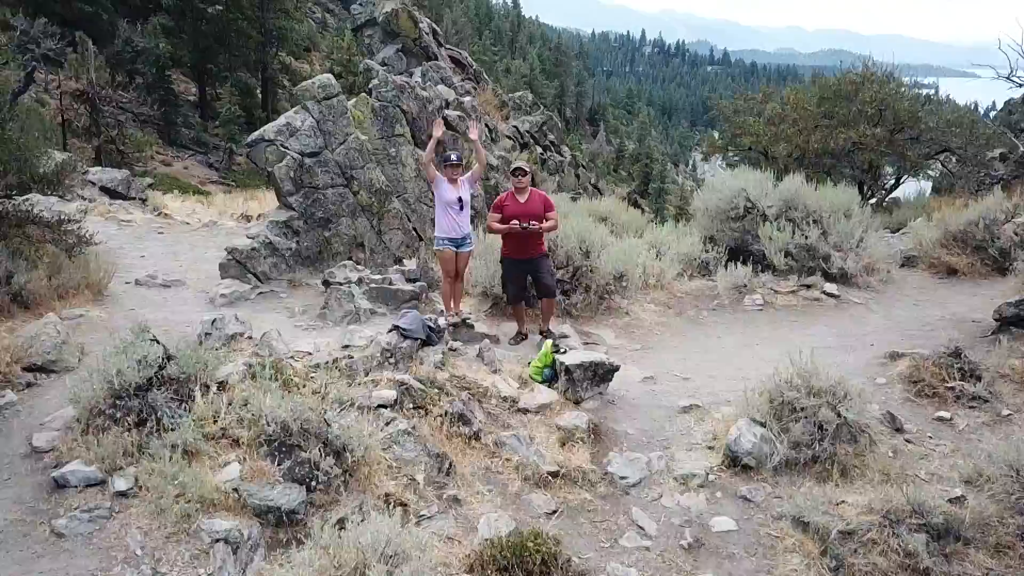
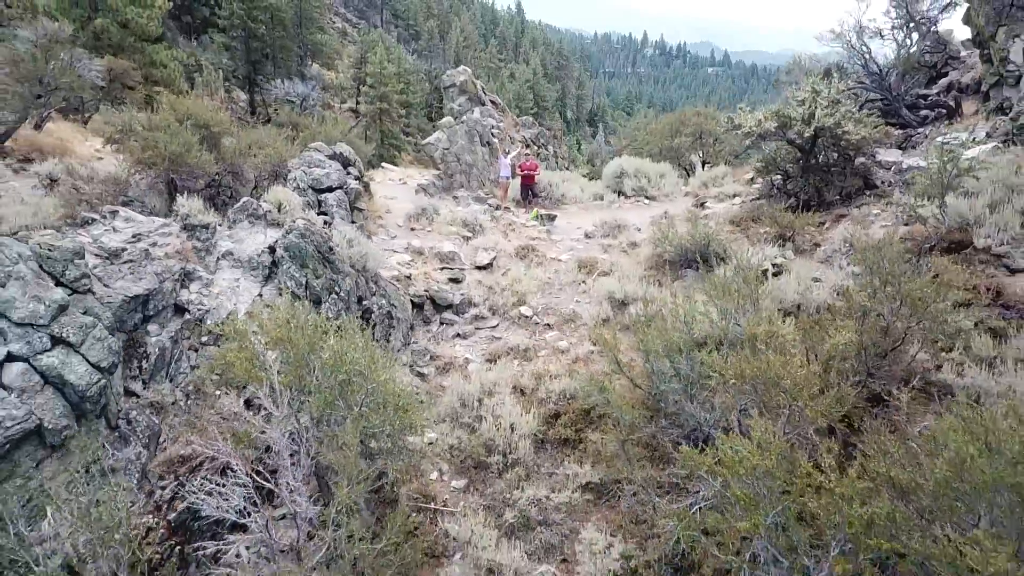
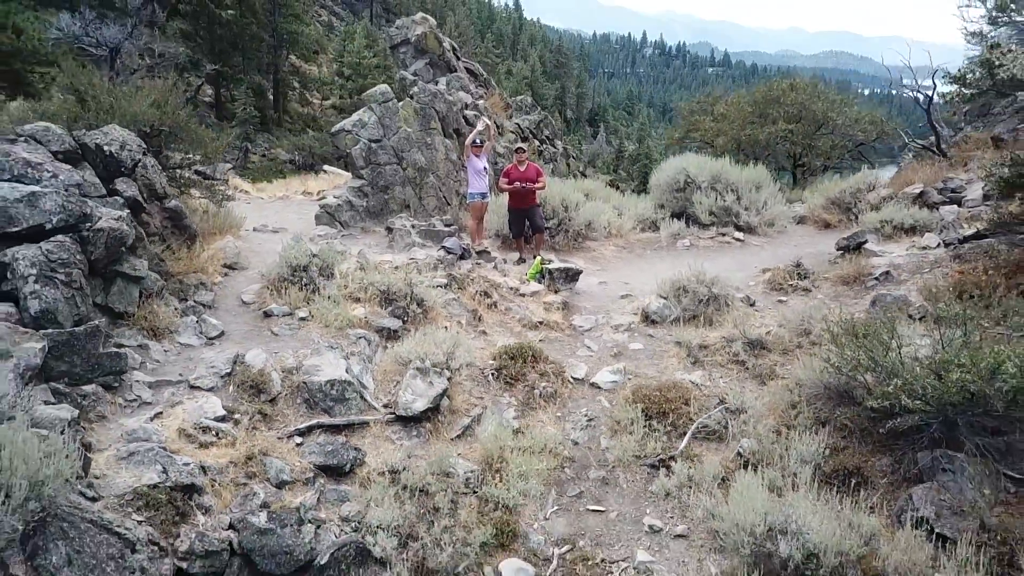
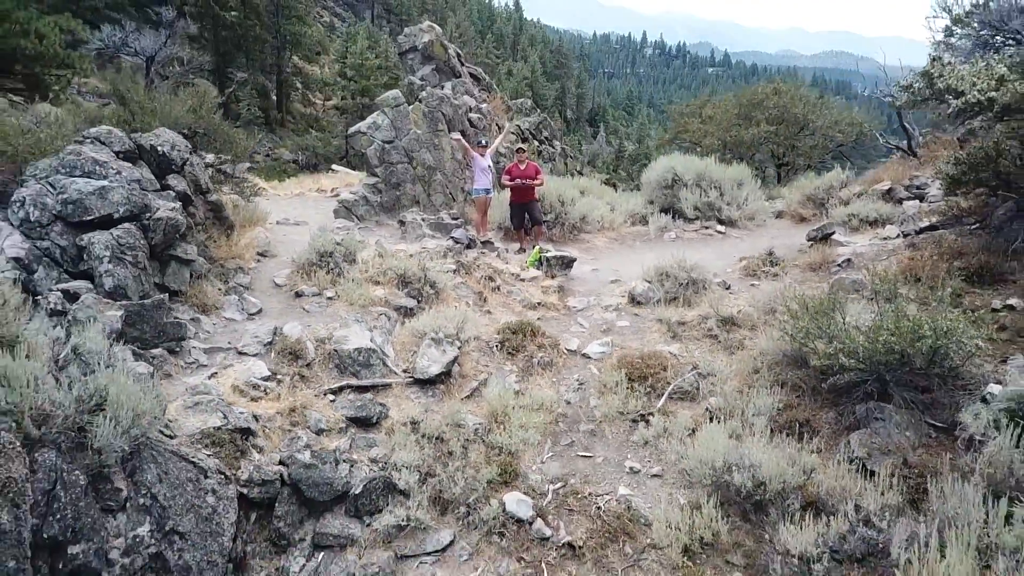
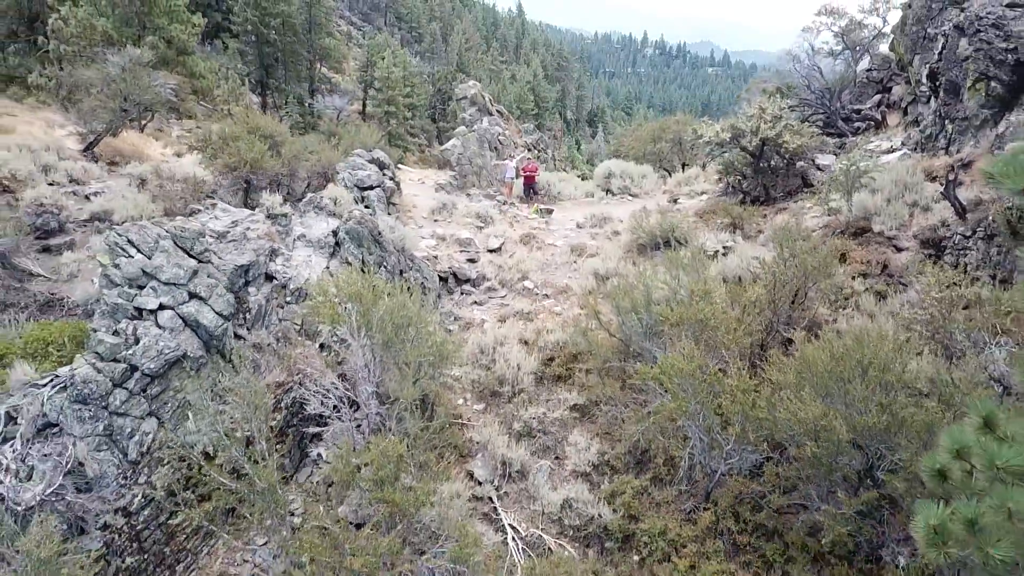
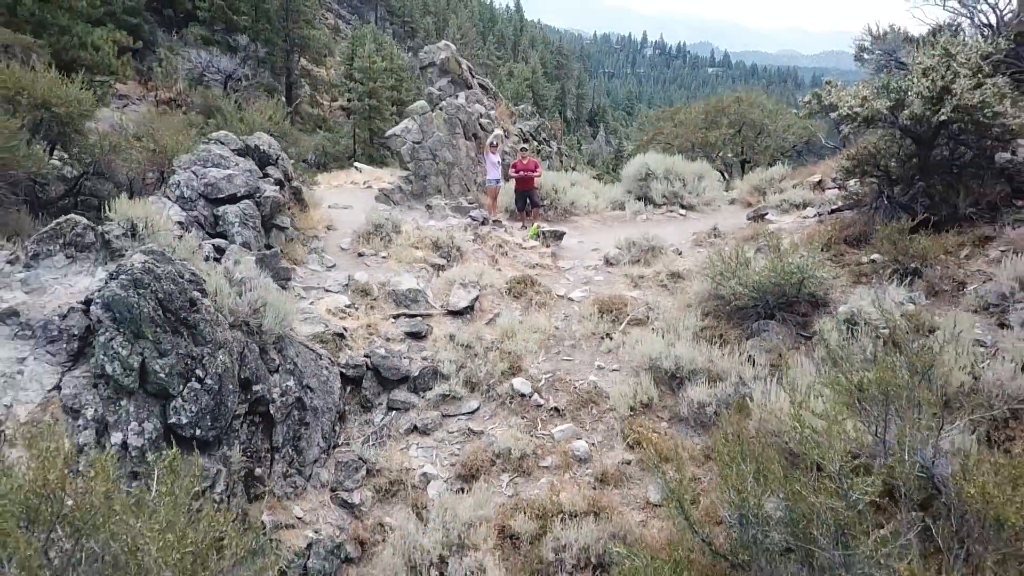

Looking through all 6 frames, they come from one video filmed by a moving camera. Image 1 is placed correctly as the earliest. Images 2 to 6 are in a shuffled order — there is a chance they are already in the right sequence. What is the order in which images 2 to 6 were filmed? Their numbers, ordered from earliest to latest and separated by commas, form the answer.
3, 4, 6, 2, 5
